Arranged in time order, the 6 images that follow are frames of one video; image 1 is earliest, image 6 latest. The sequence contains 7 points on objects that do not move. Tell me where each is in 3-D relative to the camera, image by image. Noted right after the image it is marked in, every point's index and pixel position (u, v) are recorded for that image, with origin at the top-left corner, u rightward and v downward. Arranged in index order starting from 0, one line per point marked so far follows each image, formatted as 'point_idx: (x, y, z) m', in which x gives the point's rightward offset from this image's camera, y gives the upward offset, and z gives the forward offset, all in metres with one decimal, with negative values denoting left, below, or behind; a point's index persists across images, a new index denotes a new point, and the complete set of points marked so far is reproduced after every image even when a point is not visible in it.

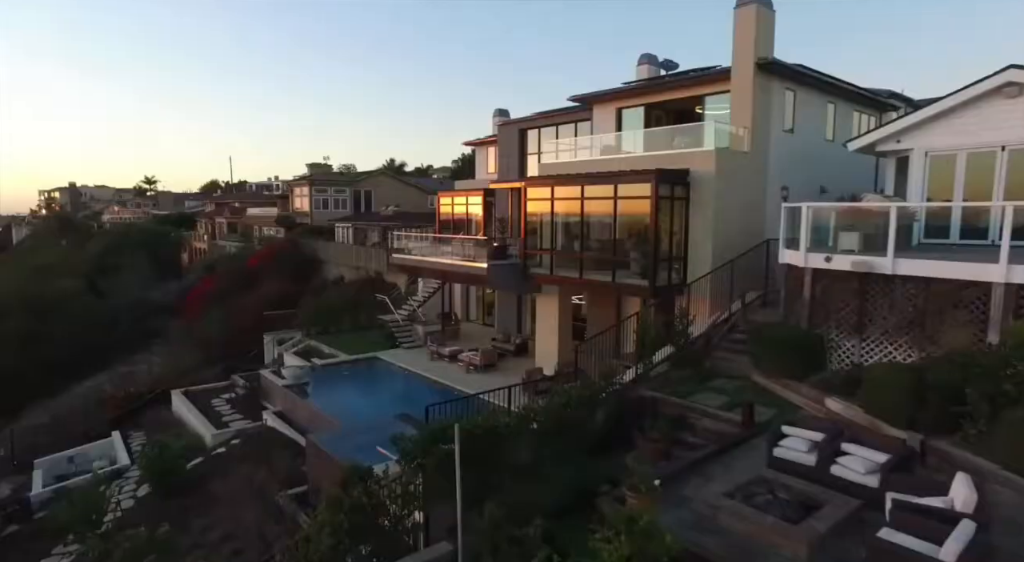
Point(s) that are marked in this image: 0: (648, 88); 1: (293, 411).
0: (+3.9, +5.6, +18.1) m
1: (-6.0, -3.7, +17.1) m
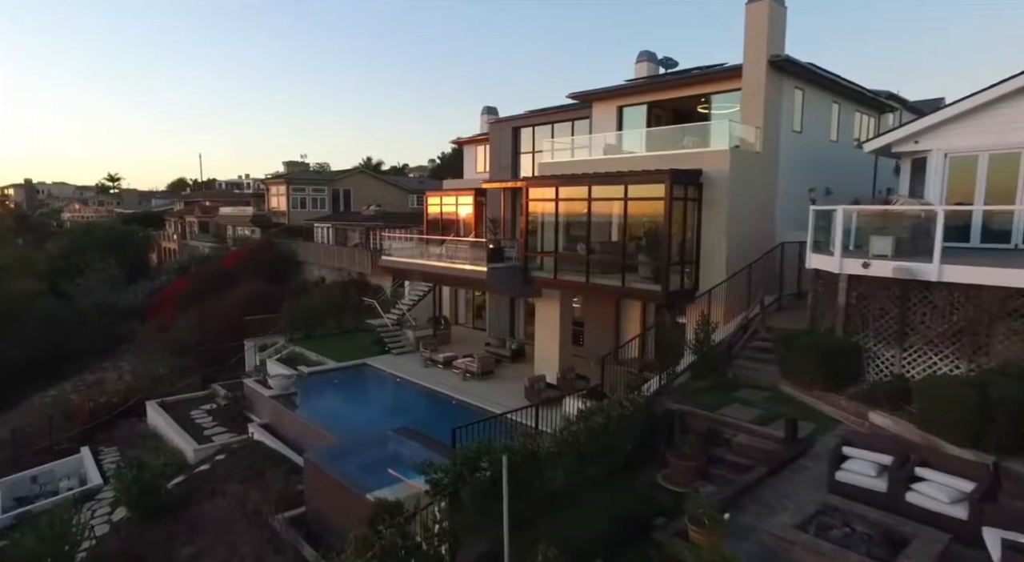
0: (+3.8, +5.6, +17.6) m
1: (-6.0, -3.8, +16.1) m
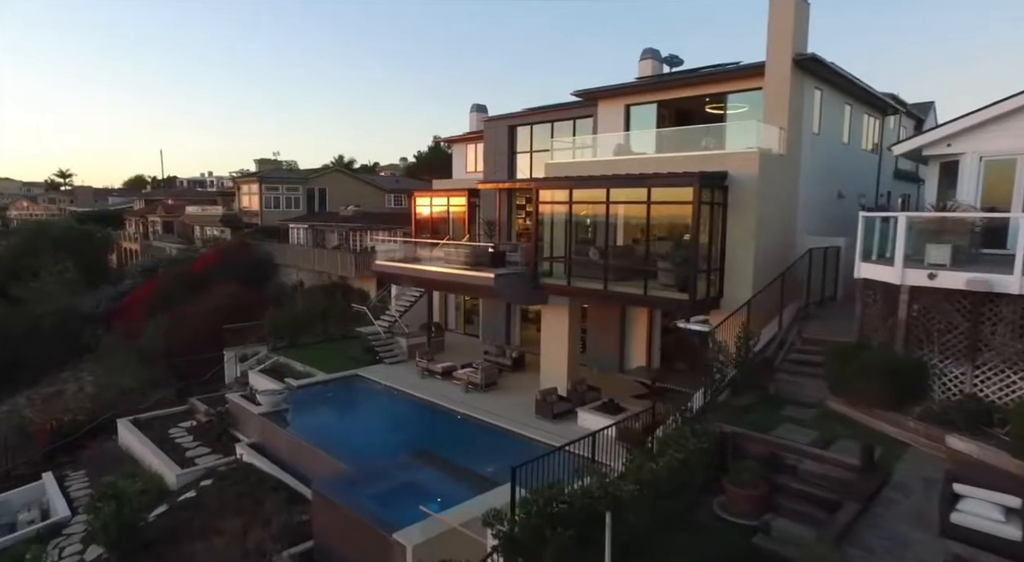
0: (+4.0, +5.4, +16.9) m
1: (-5.7, -4.0, +14.9) m
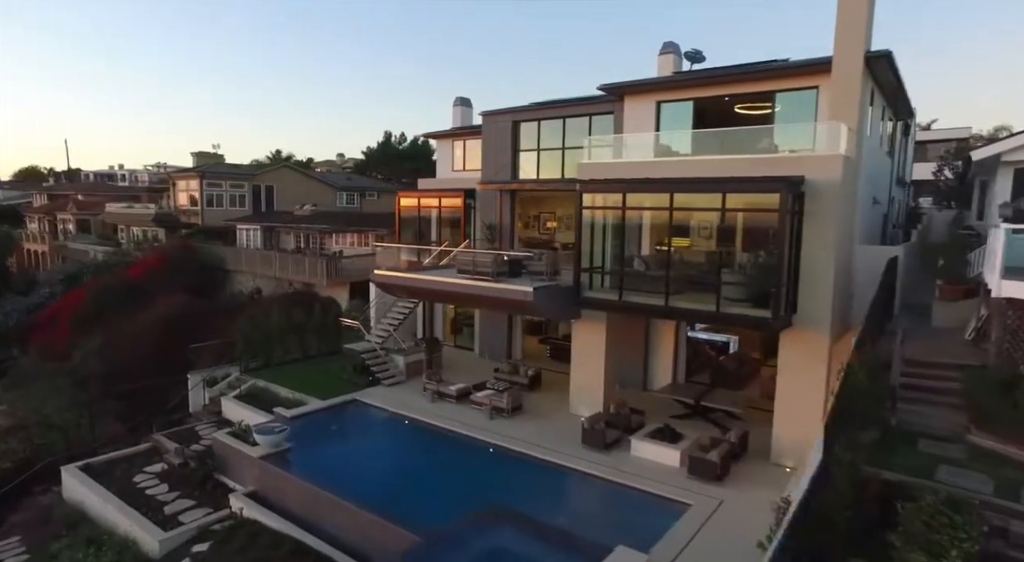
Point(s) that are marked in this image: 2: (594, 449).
0: (+4.6, +5.1, +15.6) m
1: (-4.7, -4.3, +12.4) m
2: (+1.8, -3.7, +13.6) m
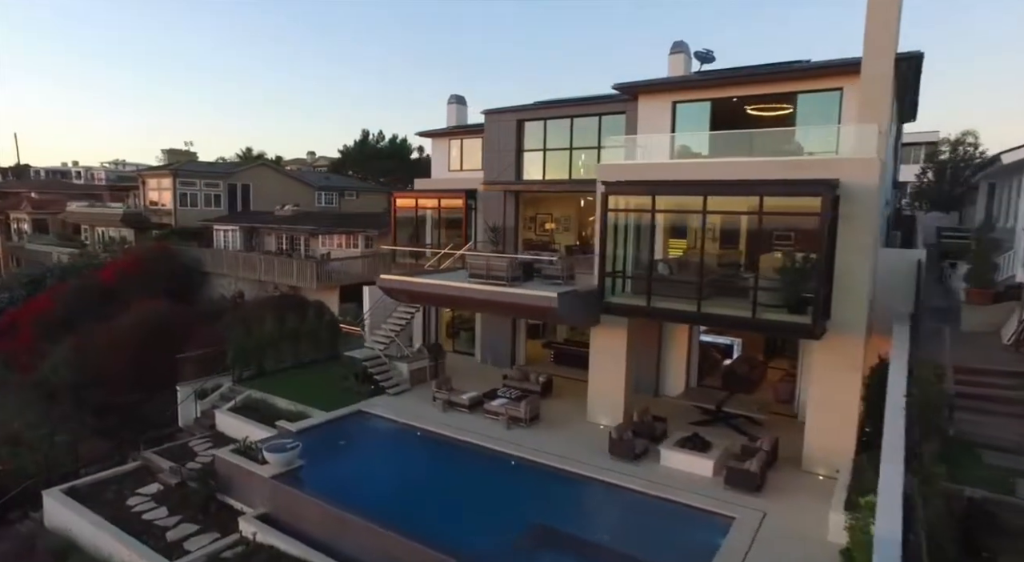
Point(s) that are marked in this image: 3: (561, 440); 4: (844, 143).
0: (+5.0, +5.0, +15.3) m
1: (-4.0, -4.5, +11.6) m
2: (+2.4, -3.8, +13.1) m
3: (+1.1, -3.7, +14.2) m
4: (+6.7, +2.7, +12.2) m
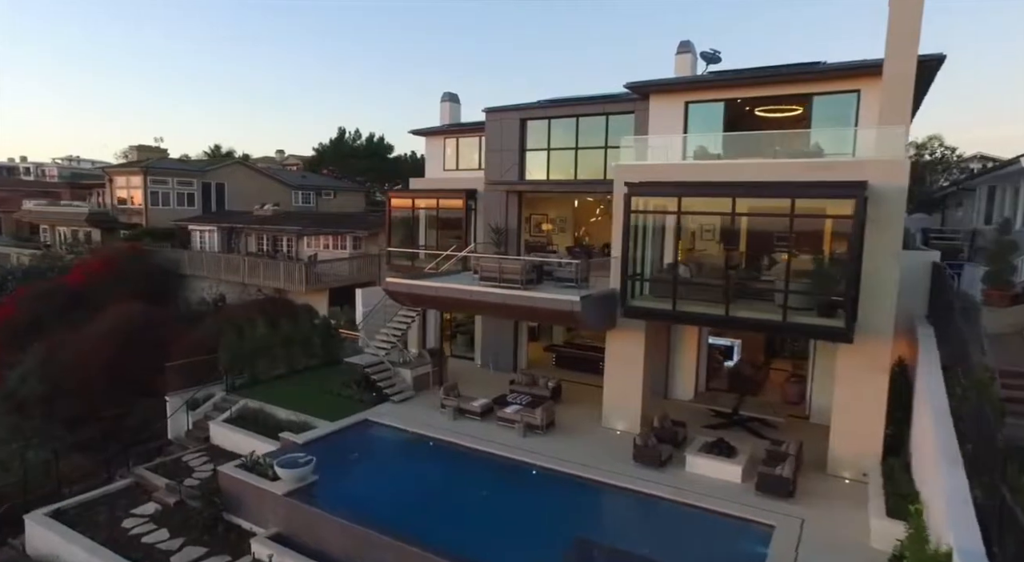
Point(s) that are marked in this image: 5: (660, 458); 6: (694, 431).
0: (+5.3, +4.9, +15.2) m
1: (-3.5, -4.6, +10.9) m
2: (+2.8, -3.9, +12.8) m
3: (+1.5, -3.8, +13.8) m
4: (+7.2, +2.7, +12.2) m
5: (+3.1, -3.7, +12.8) m
6: (+4.3, -3.6, +14.7) m
